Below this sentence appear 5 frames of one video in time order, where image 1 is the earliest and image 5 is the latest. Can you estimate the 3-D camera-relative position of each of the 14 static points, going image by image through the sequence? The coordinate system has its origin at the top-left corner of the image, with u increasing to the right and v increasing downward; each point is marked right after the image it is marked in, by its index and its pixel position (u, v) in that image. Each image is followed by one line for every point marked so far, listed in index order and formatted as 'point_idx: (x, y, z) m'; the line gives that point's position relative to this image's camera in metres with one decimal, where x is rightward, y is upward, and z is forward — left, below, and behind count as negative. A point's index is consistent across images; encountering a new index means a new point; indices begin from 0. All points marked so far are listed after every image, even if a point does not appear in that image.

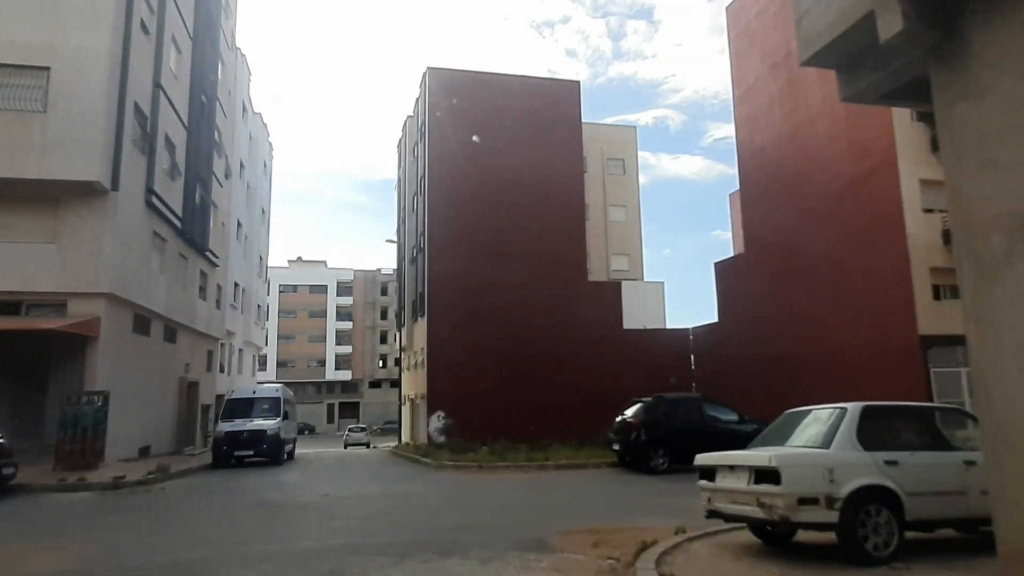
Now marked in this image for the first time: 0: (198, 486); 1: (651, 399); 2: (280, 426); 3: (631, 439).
0: (-6.6, -4.2, +13.7) m
1: (+2.9, -2.3, +13.4) m
2: (-6.9, -4.1, +19.3) m
3: (+2.4, -3.0, +13.0) m
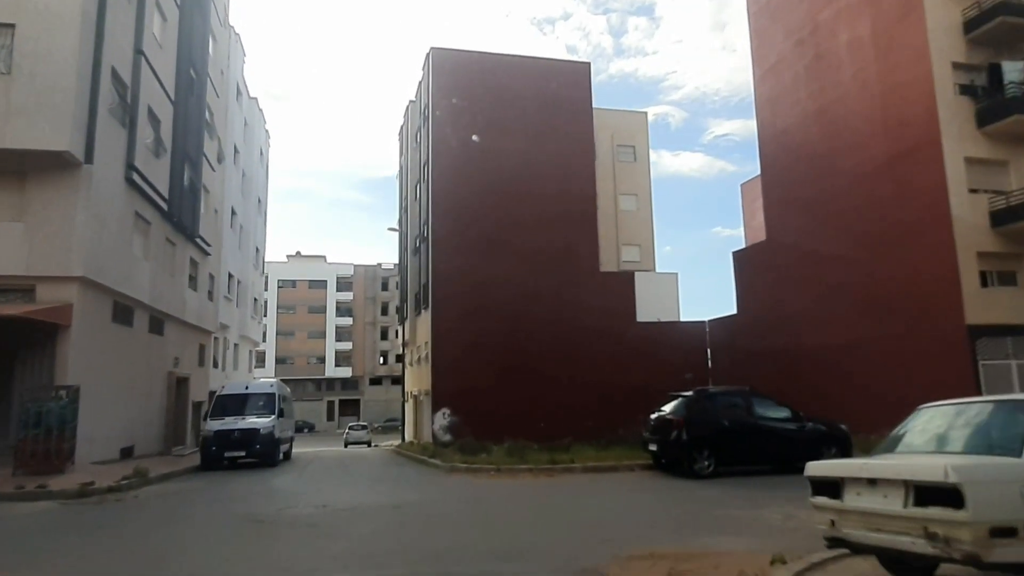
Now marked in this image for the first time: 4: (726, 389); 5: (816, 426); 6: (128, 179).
0: (-6.2, -3.9, +12.1) m
1: (+3.3, -1.9, +11.8) m
2: (-6.5, -3.7, +17.8) m
3: (+2.8, -2.7, +11.5) m
4: (+4.0, -1.9, +11.9) m
5: (+5.5, -2.5, +11.7) m
6: (-9.7, +2.8, +16.4) m
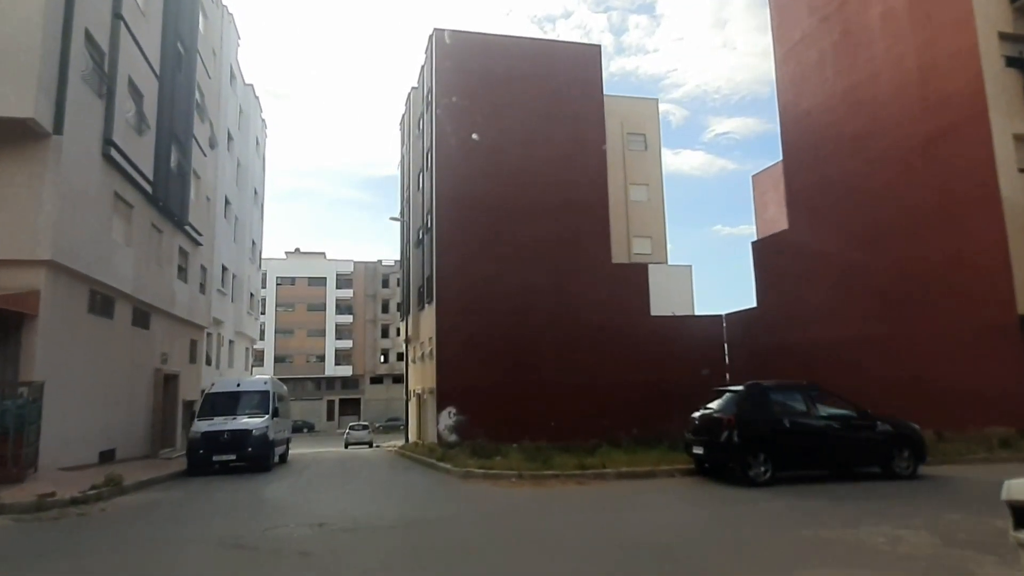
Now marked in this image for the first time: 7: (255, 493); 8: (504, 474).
0: (-5.8, -3.6, +10.7) m
1: (+3.7, -1.6, +10.3) m
2: (-6.1, -3.4, +16.3) m
3: (+3.2, -2.4, +10.0) m
4: (+4.4, -1.5, +10.4) m
5: (+5.9, -2.2, +10.2) m
6: (-9.4, +3.1, +14.9) m
7: (-4.8, -3.8, +12.1) m
8: (-0.2, -3.2, +11.0) m
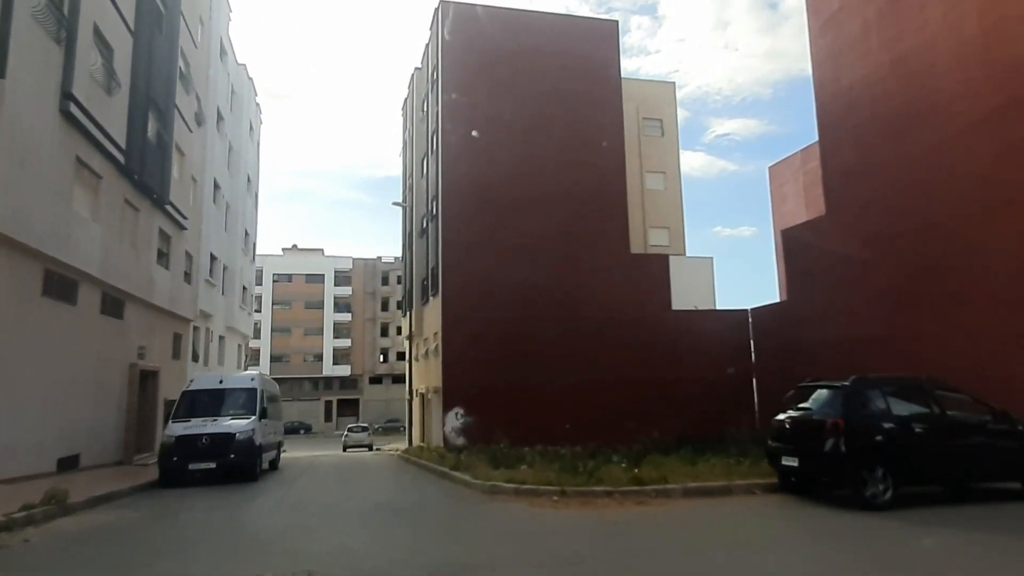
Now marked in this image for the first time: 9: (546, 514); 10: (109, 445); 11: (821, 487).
0: (-5.2, -3.2, +8.5) m
1: (+4.2, -1.2, +8.2) m
2: (-5.6, -3.0, +14.1) m
3: (+3.8, -2.0, +7.8) m
4: (+4.9, -1.1, +8.3) m
5: (+6.4, -1.8, +8.1) m
6: (-8.8, +3.5, +12.8) m
7: (-4.3, -3.4, +9.9) m
8: (+0.4, -2.8, +8.9) m
9: (+0.4, -2.8, +8.1) m
10: (-10.2, -4.0, +16.4) m
11: (+4.2, -2.7, +8.8) m
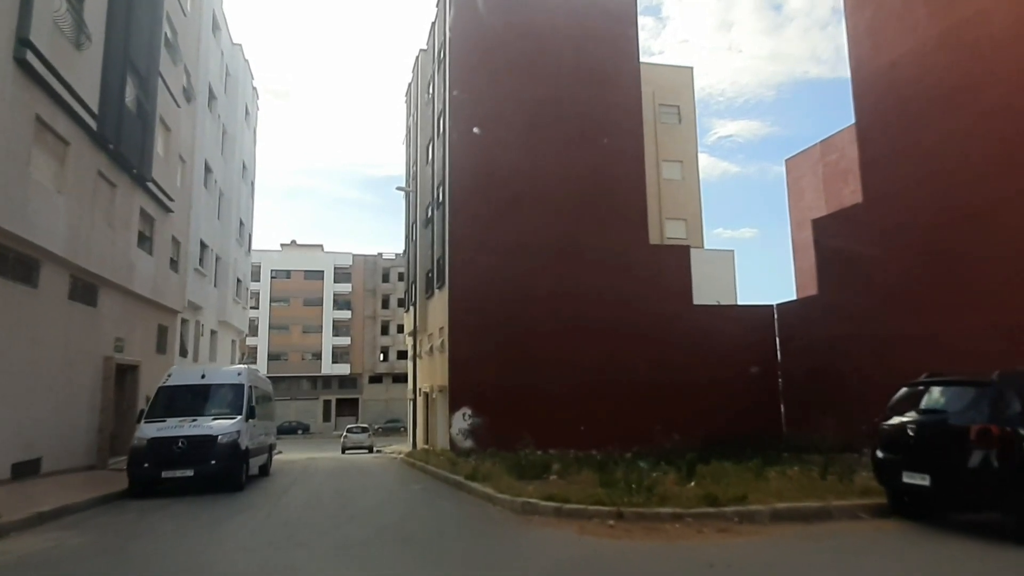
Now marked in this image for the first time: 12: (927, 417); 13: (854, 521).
0: (-4.8, -2.8, +6.7) m
1: (+4.7, -0.9, +6.4) m
2: (-5.1, -2.7, +12.3) m
3: (+4.2, -1.6, +6.1) m
4: (+5.3, -0.8, +6.5) m
5: (+6.9, -1.5, +6.3) m
6: (-8.3, +3.9, +11.0) m
7: (-3.8, -3.0, +8.1) m
8: (+0.8, -2.5, +7.1) m
9: (+0.9, -2.5, +6.3) m
10: (-9.7, -3.6, +14.6) m
11: (+4.7, -2.4, +7.0) m
12: (+4.2, -1.3, +6.6) m
13: (+3.6, -2.5, +6.8) m
